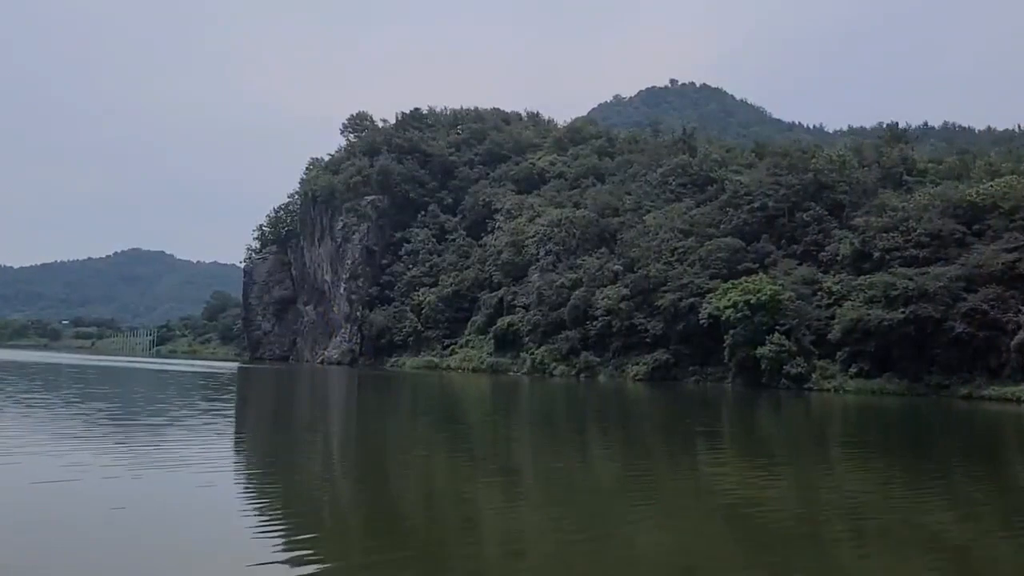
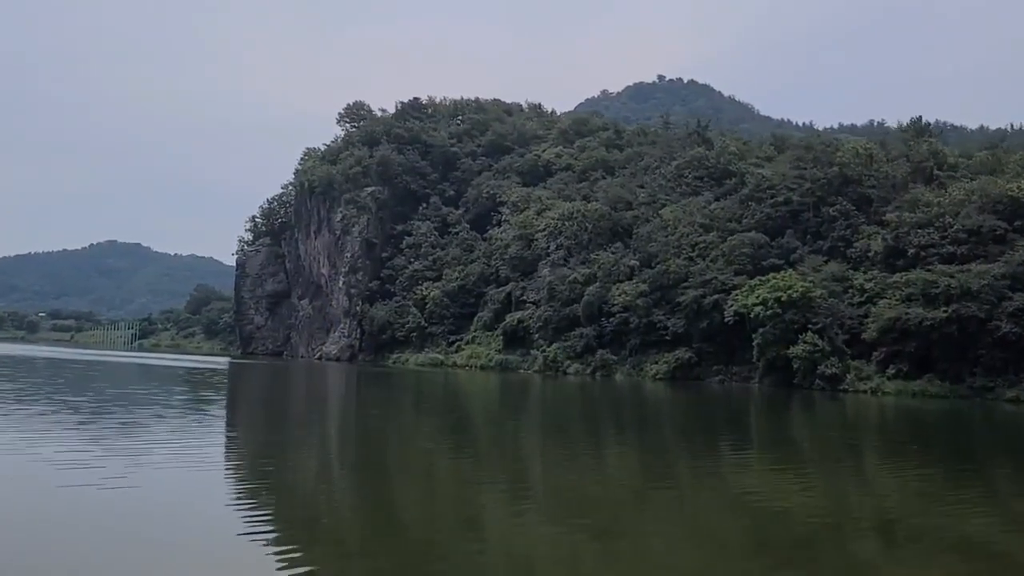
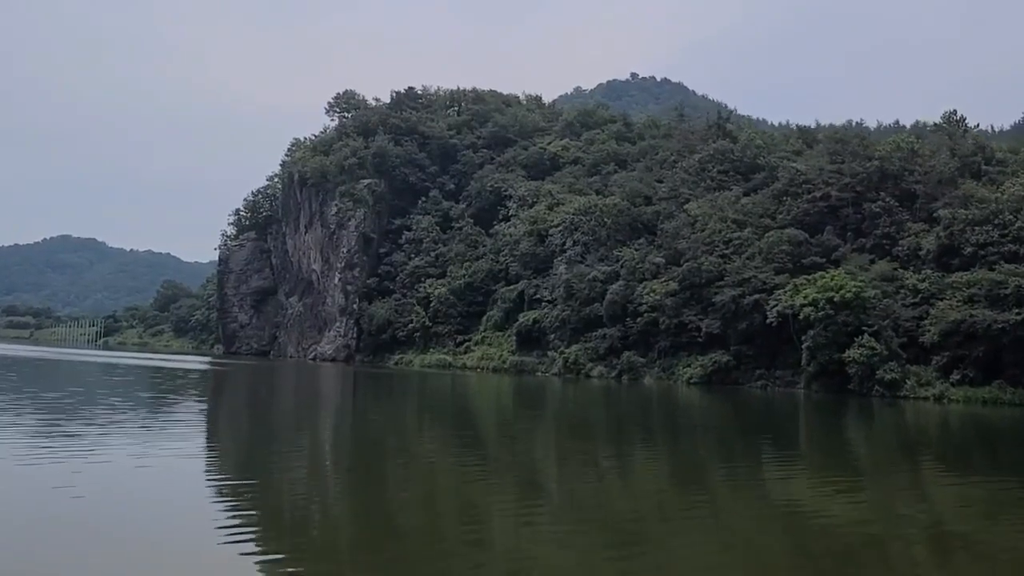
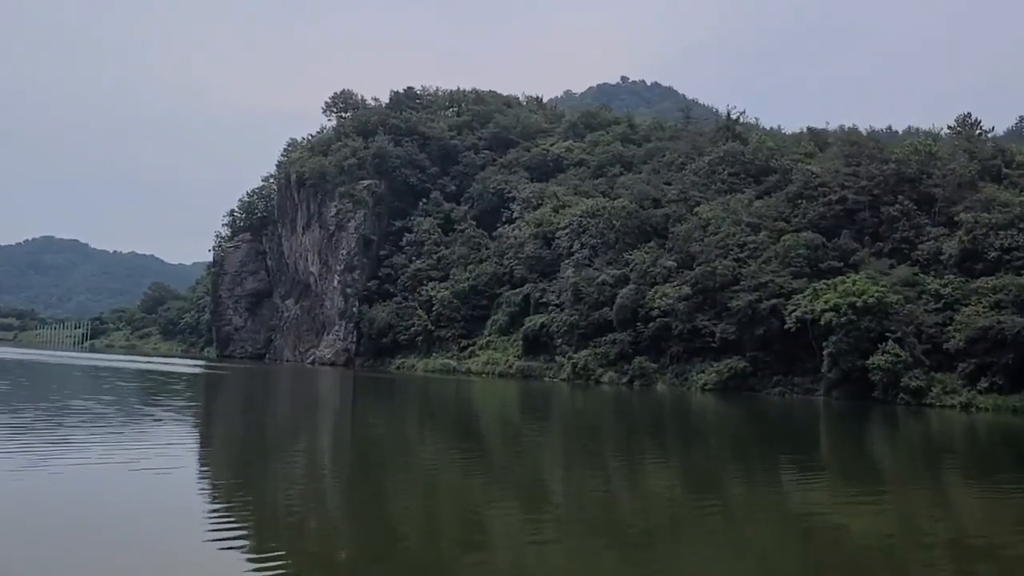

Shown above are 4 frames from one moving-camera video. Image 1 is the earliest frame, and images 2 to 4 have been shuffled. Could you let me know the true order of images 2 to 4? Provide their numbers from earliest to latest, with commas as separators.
2, 3, 4
